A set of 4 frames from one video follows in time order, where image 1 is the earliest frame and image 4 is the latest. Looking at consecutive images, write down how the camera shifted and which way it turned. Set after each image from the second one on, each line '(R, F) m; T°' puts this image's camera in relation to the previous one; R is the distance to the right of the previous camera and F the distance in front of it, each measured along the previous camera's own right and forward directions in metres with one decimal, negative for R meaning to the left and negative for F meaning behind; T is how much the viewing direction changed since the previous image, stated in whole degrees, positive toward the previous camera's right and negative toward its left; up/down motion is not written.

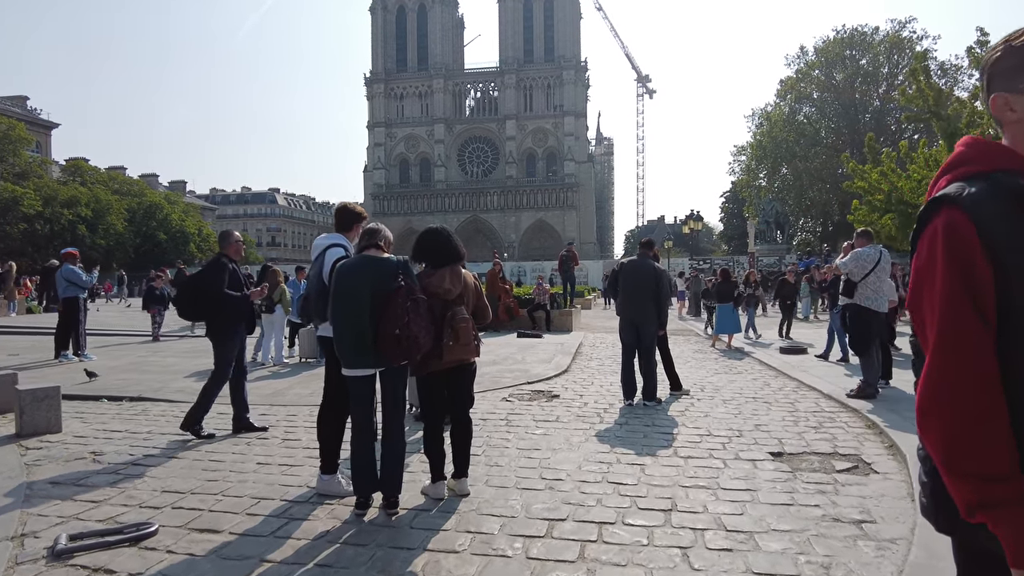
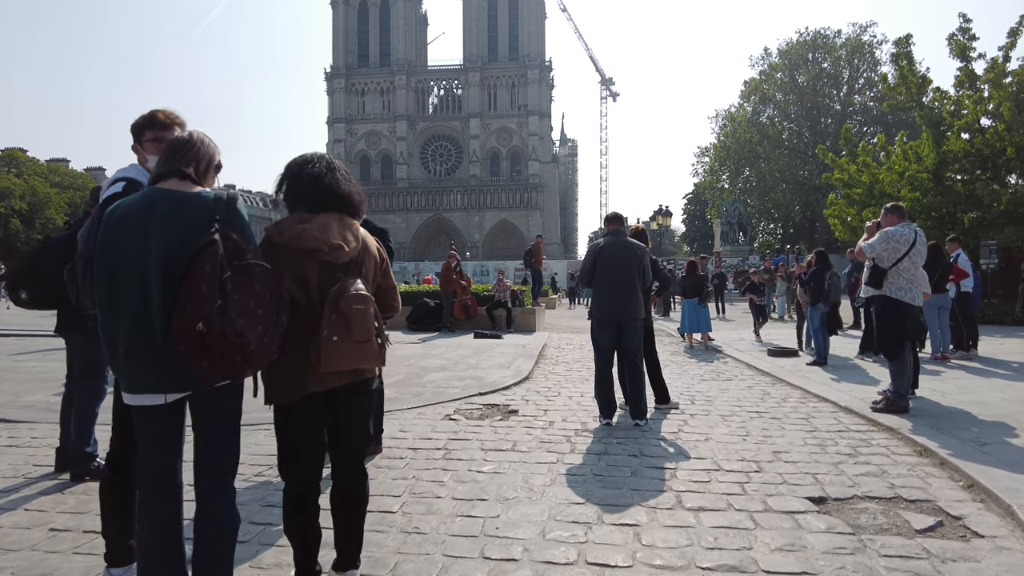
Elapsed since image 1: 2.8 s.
(+0.2, +1.8) m; +3°
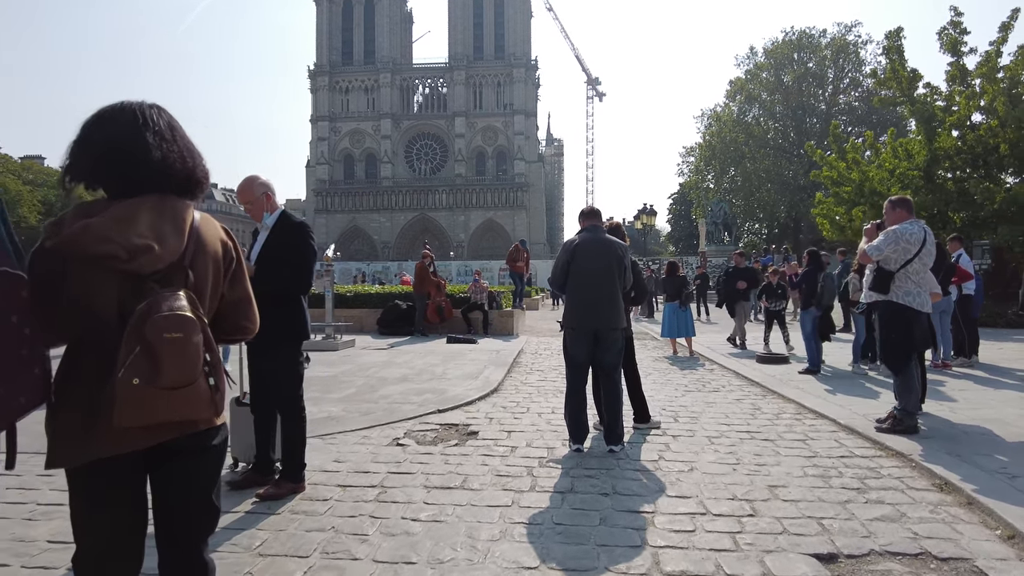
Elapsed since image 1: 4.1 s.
(+0.3, +0.8) m; +1°
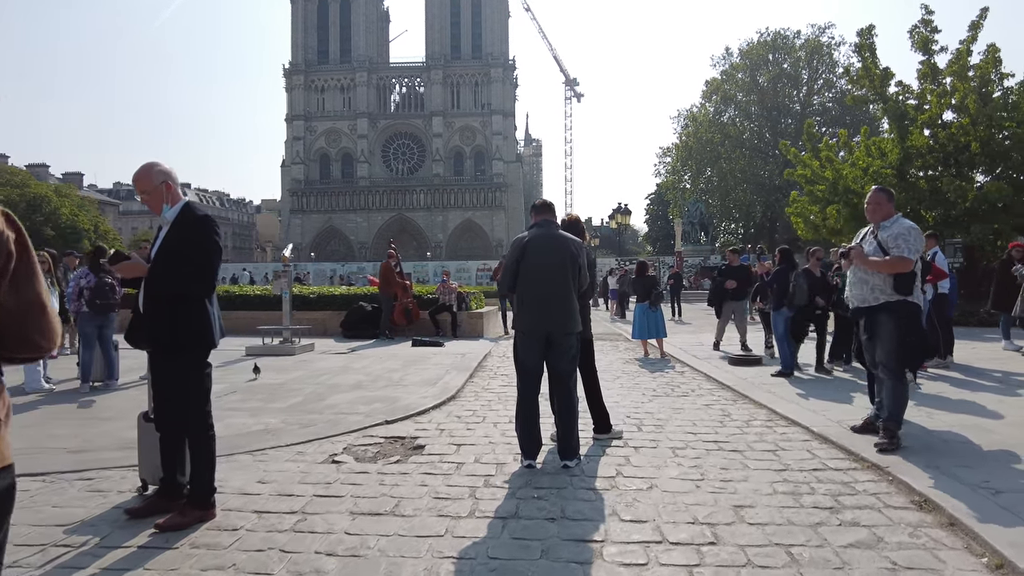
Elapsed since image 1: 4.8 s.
(+0.3, +0.5) m; +2°
